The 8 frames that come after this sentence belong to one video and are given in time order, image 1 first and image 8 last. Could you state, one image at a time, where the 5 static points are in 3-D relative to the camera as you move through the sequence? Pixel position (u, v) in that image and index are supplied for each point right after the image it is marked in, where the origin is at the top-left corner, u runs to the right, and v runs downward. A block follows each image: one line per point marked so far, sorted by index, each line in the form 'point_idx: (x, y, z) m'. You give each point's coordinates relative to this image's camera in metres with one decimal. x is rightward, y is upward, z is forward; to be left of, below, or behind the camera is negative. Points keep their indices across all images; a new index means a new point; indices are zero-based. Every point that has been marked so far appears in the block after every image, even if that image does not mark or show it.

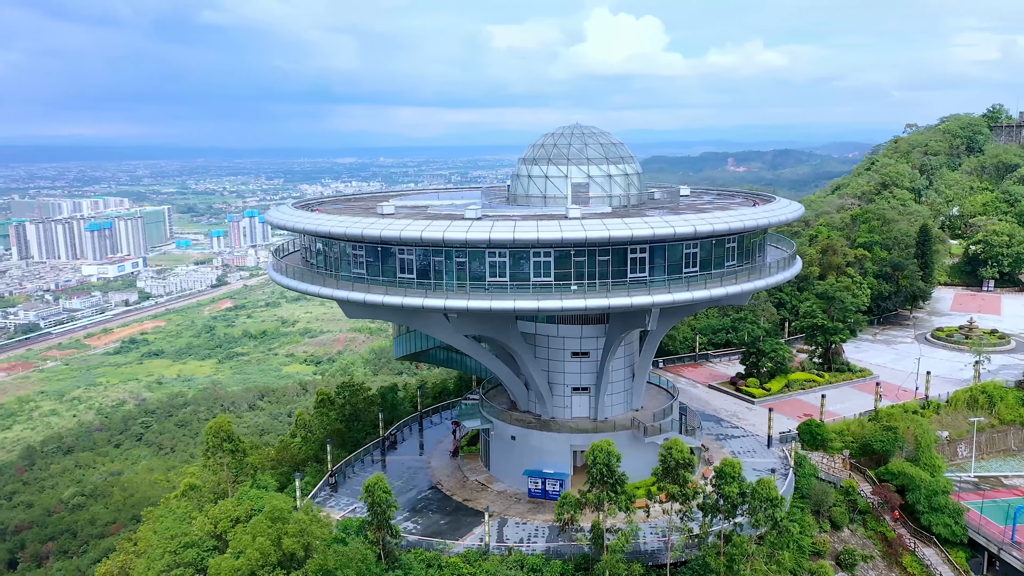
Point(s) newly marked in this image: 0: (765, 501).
0: (+6.4, -5.5, +18.1) m
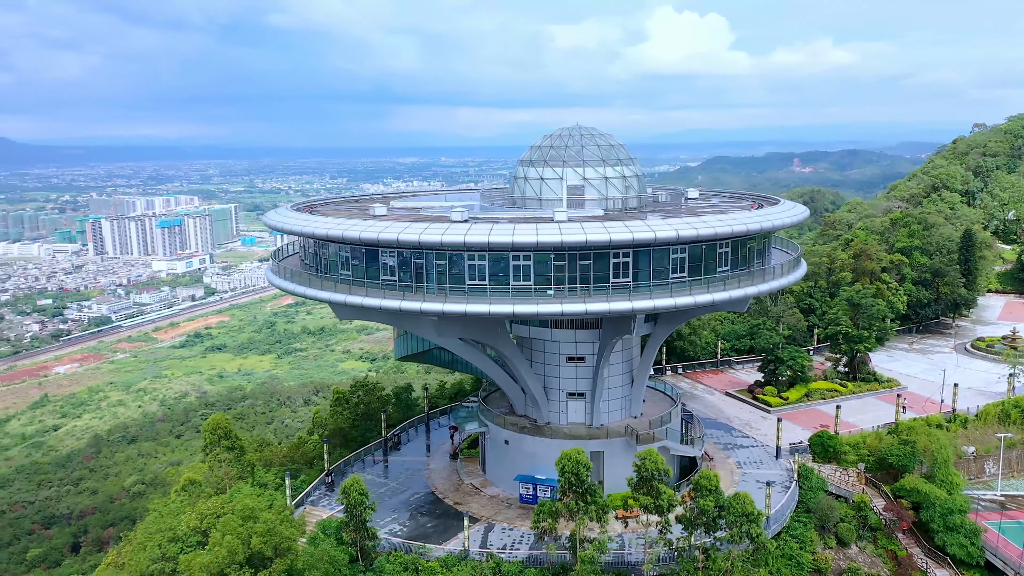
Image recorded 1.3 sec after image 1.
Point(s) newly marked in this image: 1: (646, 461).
0: (+5.6, -5.7, +17.4) m
1: (+3.4, -4.5, +18.0) m
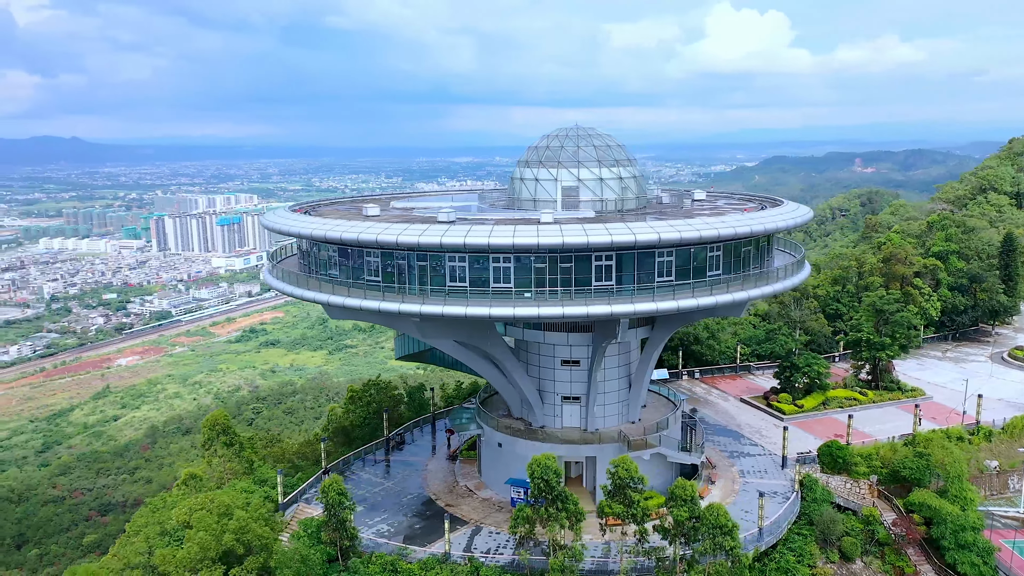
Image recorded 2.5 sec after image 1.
0: (+4.8, -5.8, +16.9) m
1: (+2.7, -4.6, +17.6) m
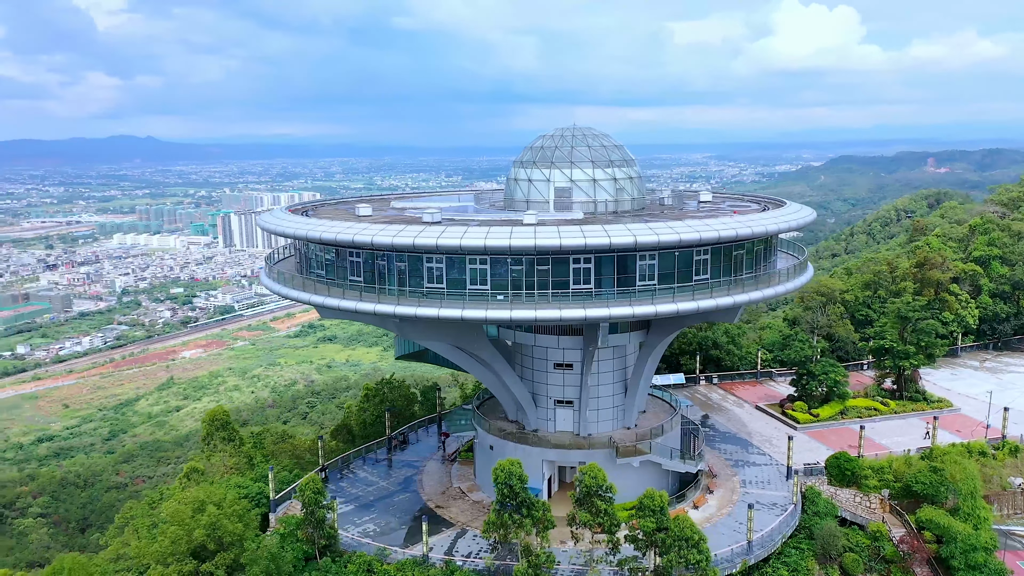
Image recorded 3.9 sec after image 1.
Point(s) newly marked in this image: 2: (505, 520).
0: (+3.9, -5.9, +16.4) m
1: (+1.9, -4.7, +17.3) m
2: (-0.2, -5.8, +17.6) m
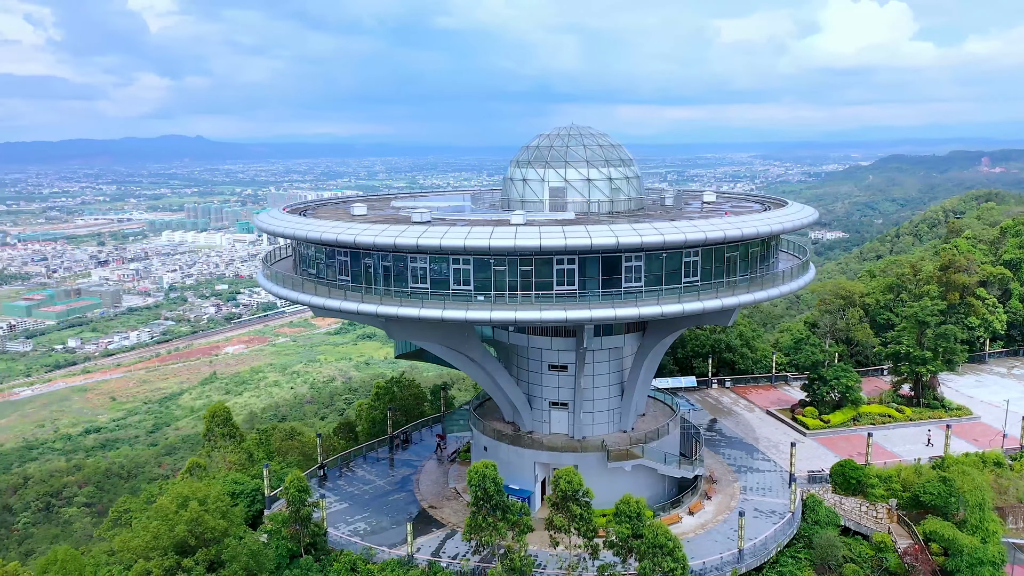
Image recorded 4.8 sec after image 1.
0: (+3.3, -6.0, +16.1) m
1: (+1.3, -4.7, +17.0) m
2: (-0.8, -5.9, +17.4) m
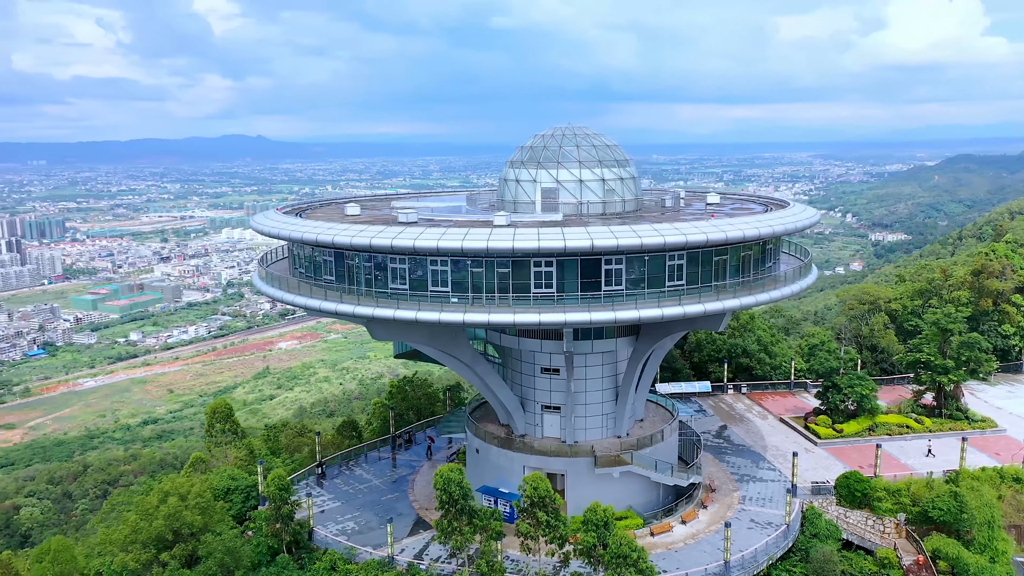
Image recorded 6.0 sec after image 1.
0: (+2.4, -6.1, +15.7) m
1: (+0.5, -4.8, +16.8) m
2: (-1.6, -5.9, +17.3) m
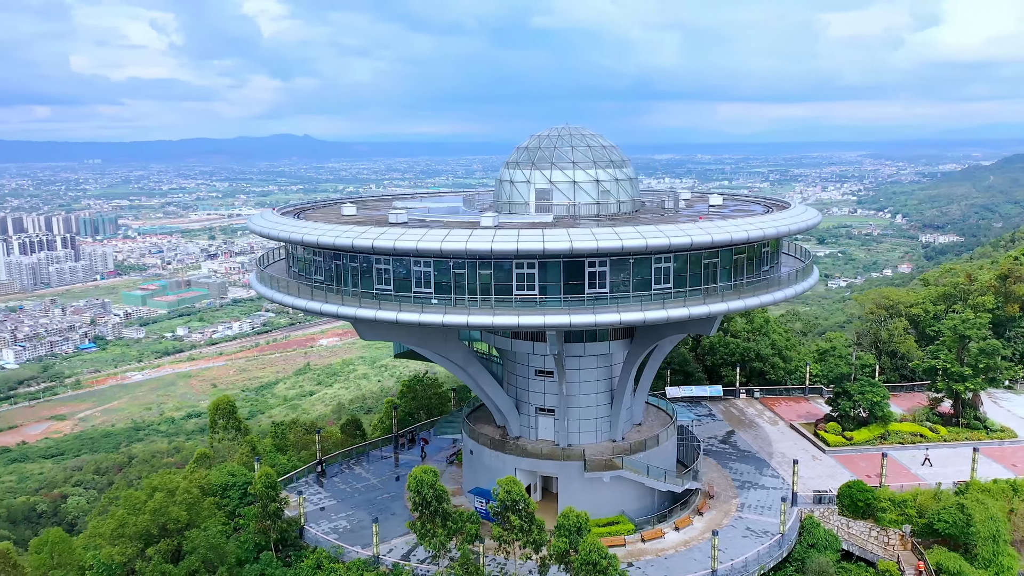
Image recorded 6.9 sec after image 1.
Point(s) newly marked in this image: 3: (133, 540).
0: (+1.8, -6.2, +15.5) m
1: (-0.1, -4.8, +16.7) m
2: (-2.2, -5.9, +17.2) m
3: (-10.3, -6.9, +19.0) m
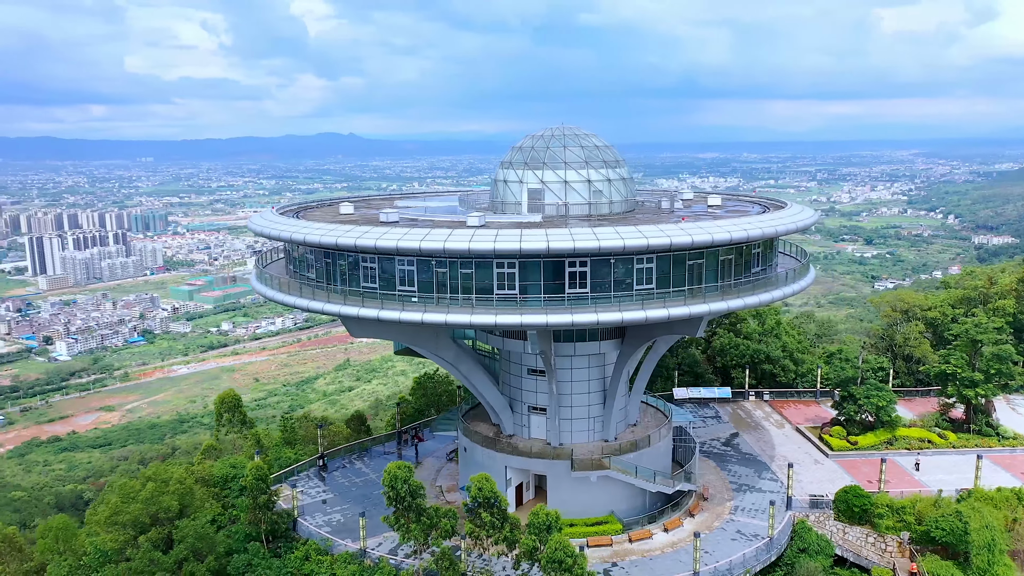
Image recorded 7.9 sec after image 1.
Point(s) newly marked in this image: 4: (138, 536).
0: (+1.1, -6.2, +15.7) m
1: (-0.8, -4.8, +16.9) m
2: (-2.8, -5.9, +17.6) m
3: (-10.8, -6.8, +19.7) m
4: (-10.6, -7.1, +19.8) m
